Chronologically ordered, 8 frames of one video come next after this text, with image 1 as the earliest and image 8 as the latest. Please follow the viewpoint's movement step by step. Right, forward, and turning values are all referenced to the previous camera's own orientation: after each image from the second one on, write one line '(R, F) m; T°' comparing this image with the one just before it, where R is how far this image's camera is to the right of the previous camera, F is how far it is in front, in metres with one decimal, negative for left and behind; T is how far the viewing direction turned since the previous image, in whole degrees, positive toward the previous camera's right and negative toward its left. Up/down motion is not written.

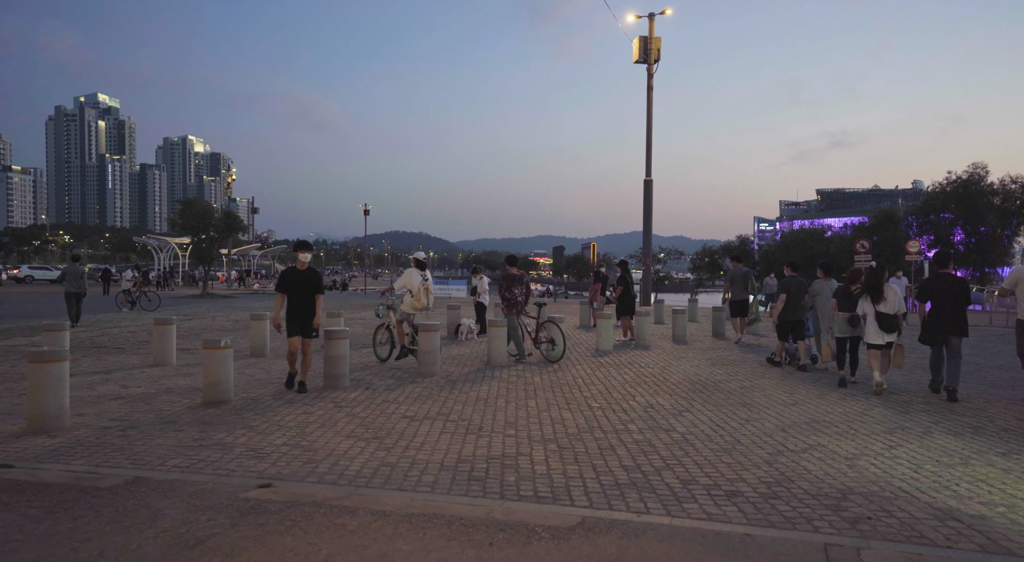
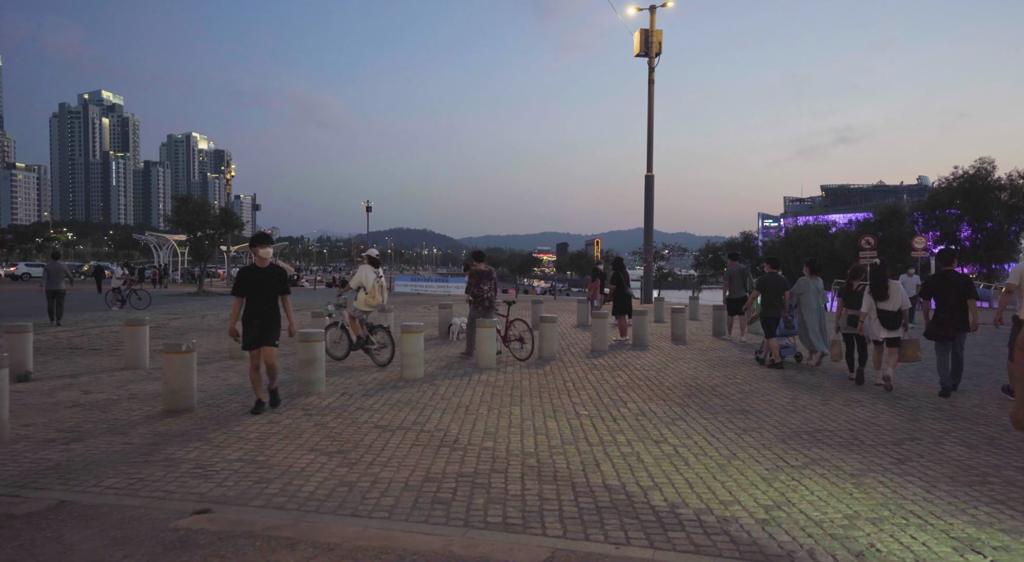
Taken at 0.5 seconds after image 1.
(+0.2, +0.5) m; 0°
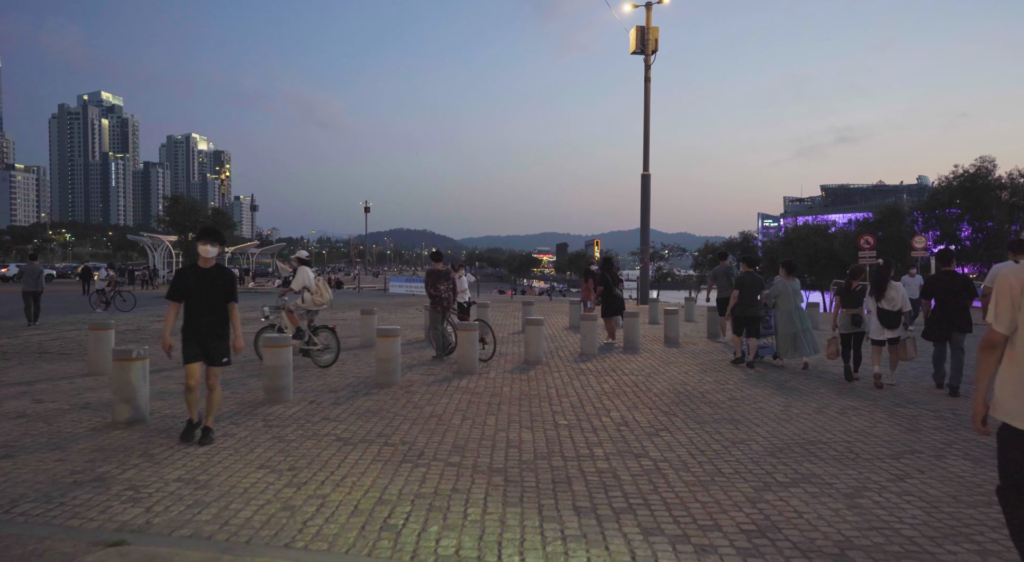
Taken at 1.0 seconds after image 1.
(+0.3, +0.4) m; 0°
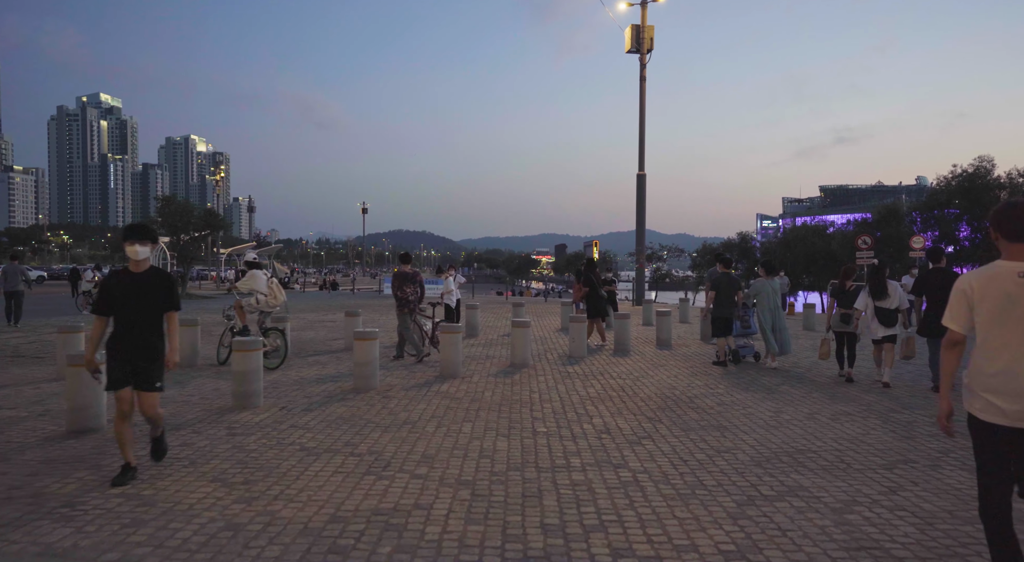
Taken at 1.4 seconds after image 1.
(+0.2, +0.3) m; 0°
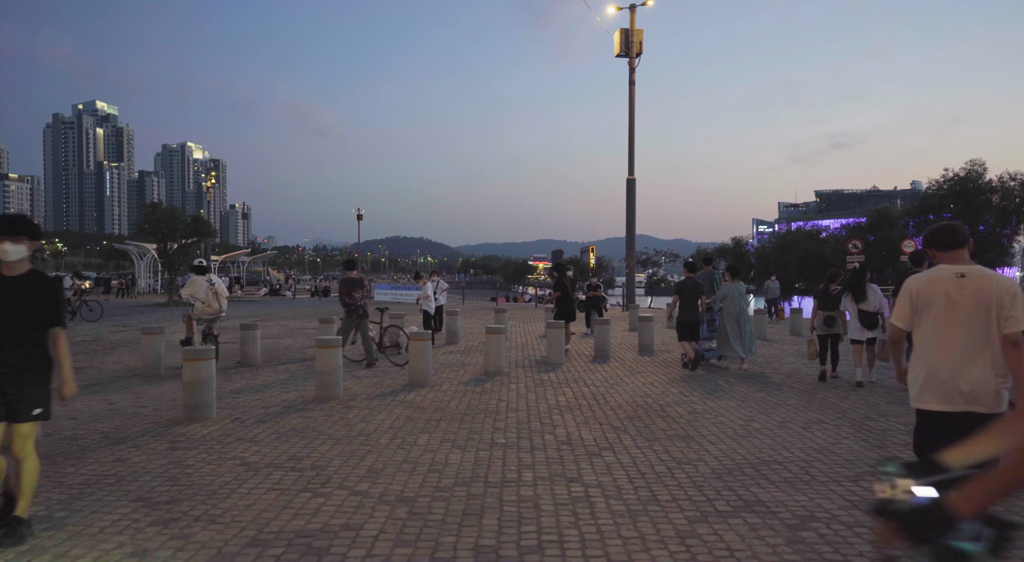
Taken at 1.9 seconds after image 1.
(+0.4, +0.2) m; 0°
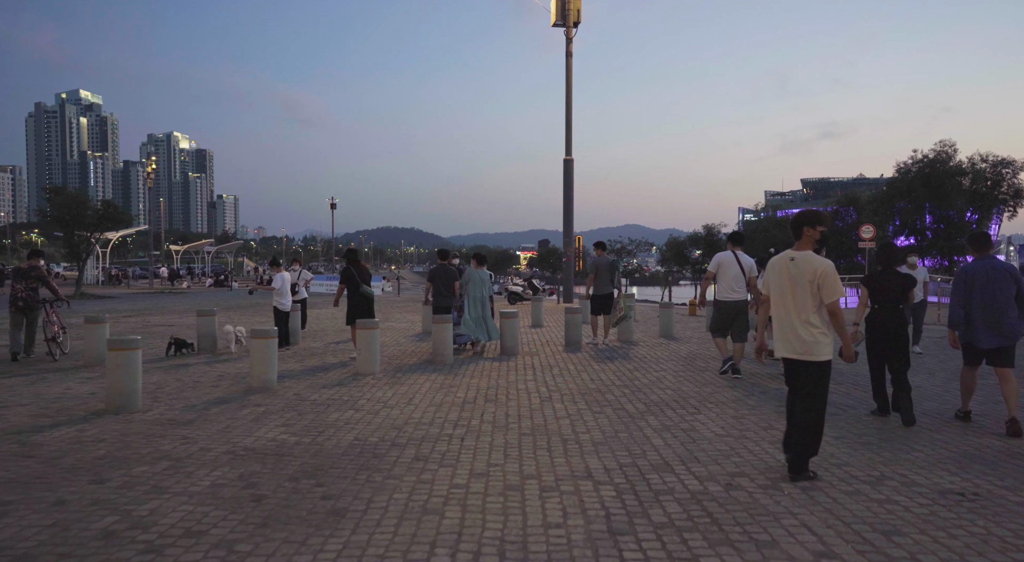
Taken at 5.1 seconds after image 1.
(+3.0, +2.5) m; +1°
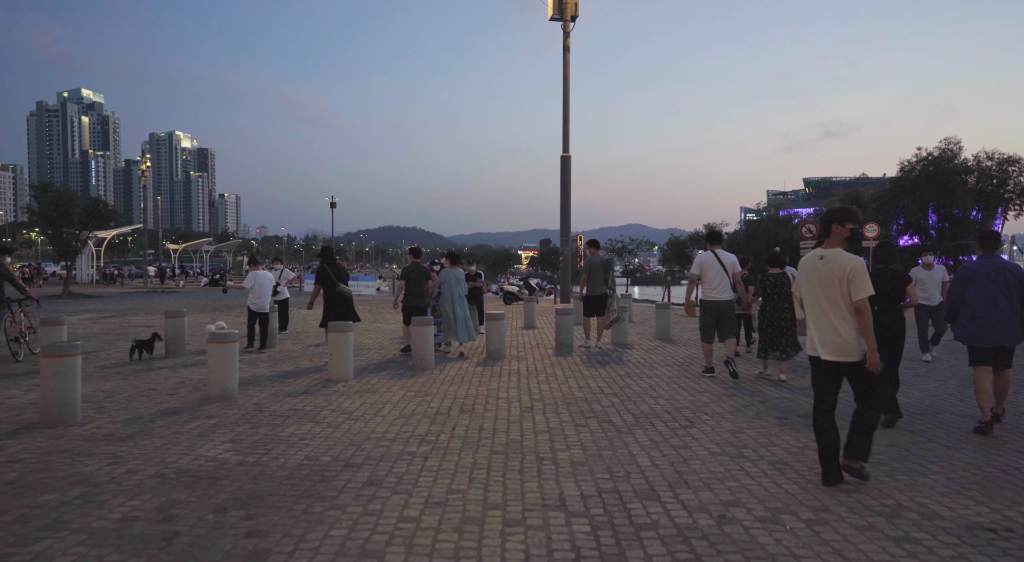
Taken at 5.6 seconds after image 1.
(+0.3, +0.7) m; 0°
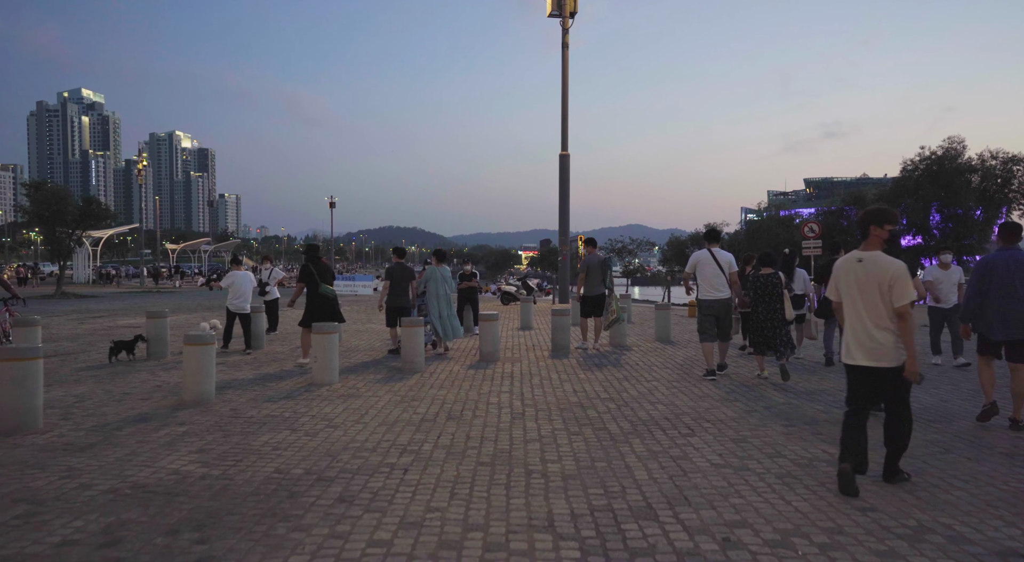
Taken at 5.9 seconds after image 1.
(+0.1, +0.4) m; 0°
